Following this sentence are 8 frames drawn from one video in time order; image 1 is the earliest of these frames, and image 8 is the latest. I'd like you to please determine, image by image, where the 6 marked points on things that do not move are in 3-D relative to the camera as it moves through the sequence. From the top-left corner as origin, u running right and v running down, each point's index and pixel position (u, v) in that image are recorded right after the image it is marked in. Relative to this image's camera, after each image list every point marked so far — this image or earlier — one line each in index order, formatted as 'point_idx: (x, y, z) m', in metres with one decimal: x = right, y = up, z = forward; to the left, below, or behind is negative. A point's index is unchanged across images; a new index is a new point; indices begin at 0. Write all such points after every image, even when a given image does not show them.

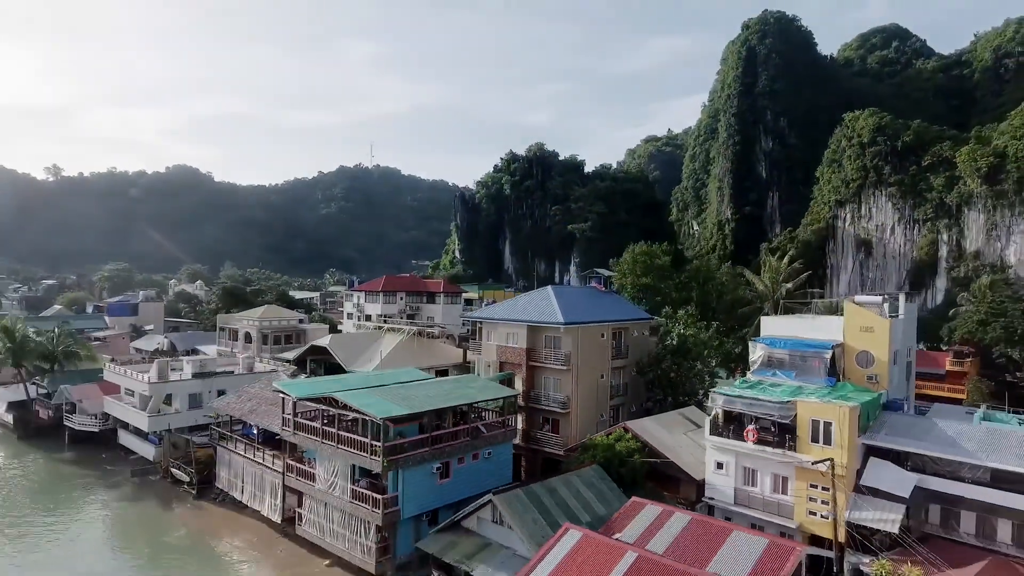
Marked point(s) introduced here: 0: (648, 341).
0: (+2.4, -1.1, +11.2) m
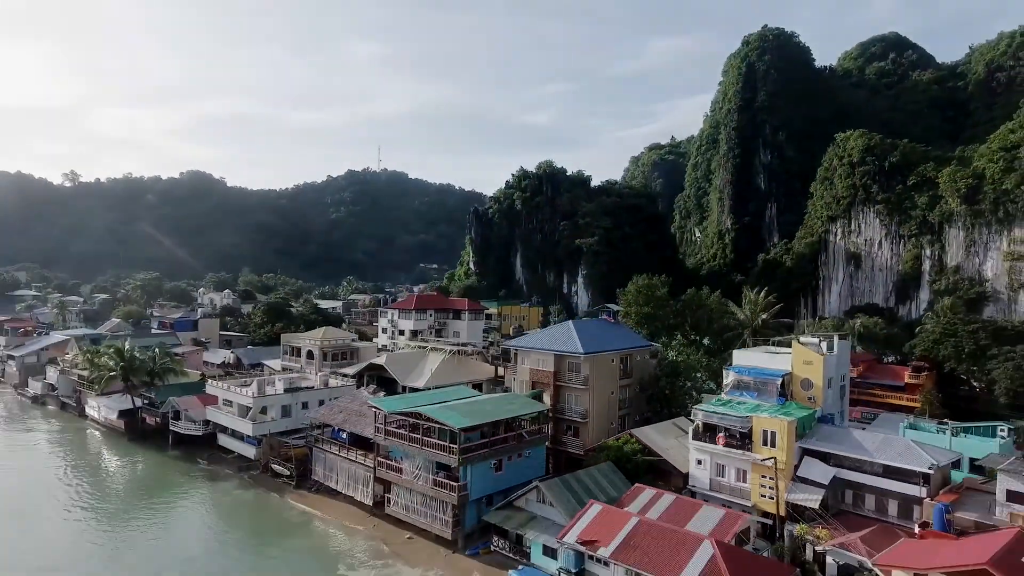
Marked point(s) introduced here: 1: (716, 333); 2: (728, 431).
0: (+2.9, -1.6, +13.5) m
1: (+5.1, -1.5, +16.8) m
2: (+3.0, -2.2, +9.5) m
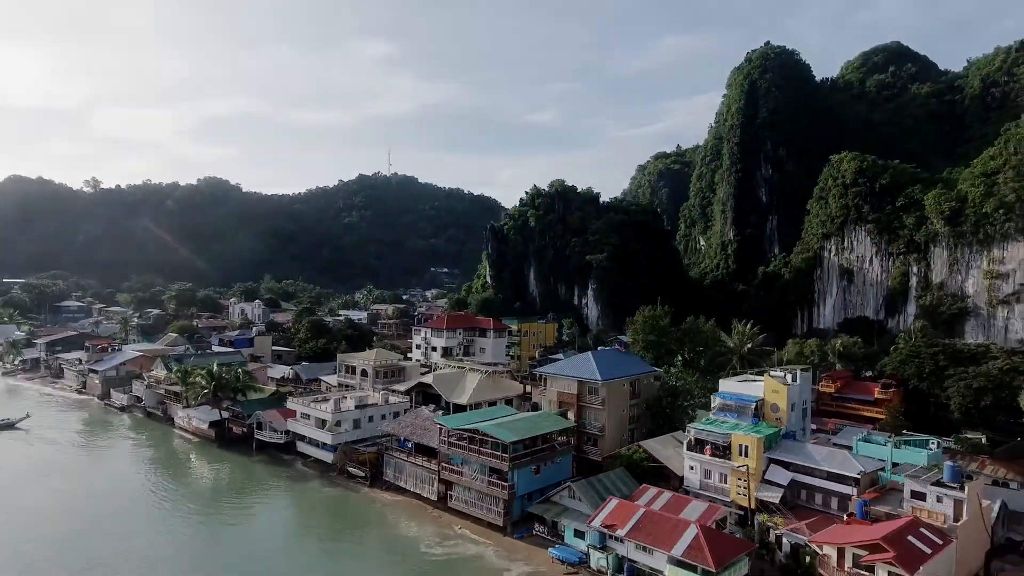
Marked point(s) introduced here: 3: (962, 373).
0: (+3.5, -2.4, +16.0) m
1: (+5.7, -2.3, +19.3) m
2: (+3.6, -3.0, +12.1) m
3: (+11.8, -2.3, +17.1) m
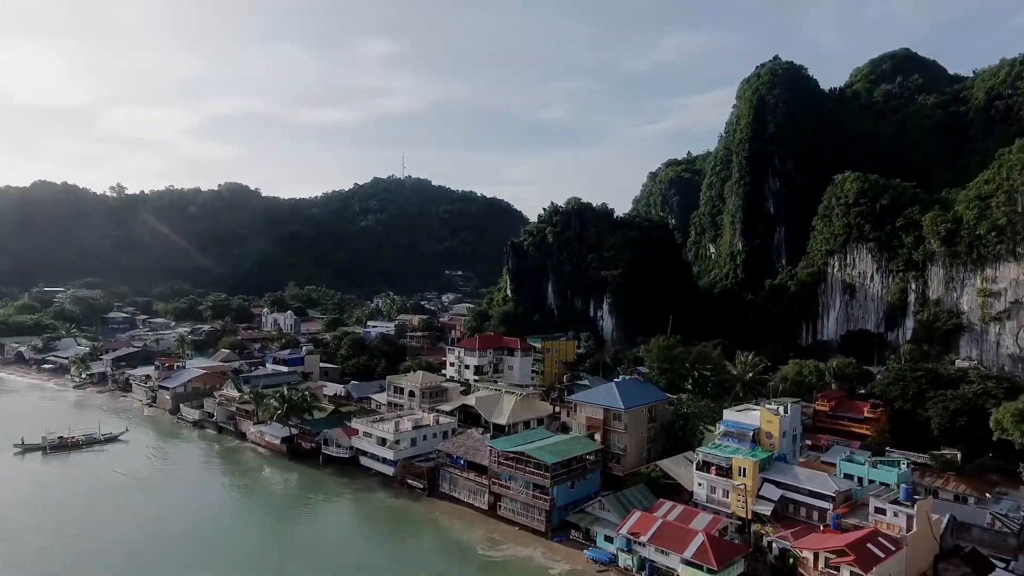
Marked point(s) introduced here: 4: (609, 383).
0: (+4.4, -3.4, +18.3) m
1: (+6.7, -3.2, +21.6) m
2: (+4.5, -3.9, +14.4) m
3: (+12.7, -3.2, +19.2) m
4: (+2.6, -2.7, +18.2) m
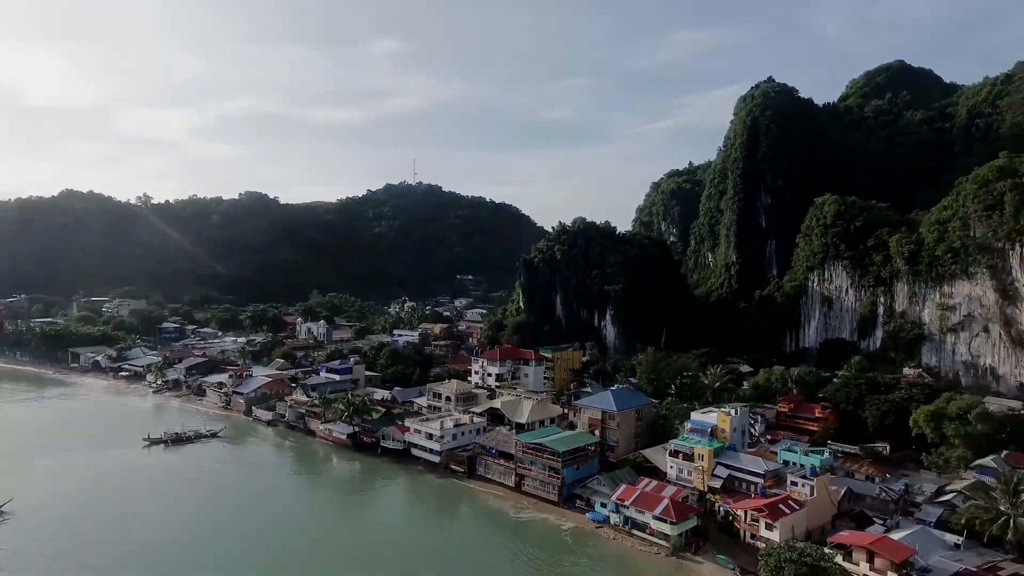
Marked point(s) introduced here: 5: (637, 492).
0: (+5.0, -4.3, +23.0) m
1: (+7.3, -4.1, +26.2) m
2: (+5.1, -4.9, +19.0) m
3: (+13.4, -4.1, +23.8) m
4: (+3.3, -3.6, +22.9) m
5: (+3.5, -5.7, +17.8) m
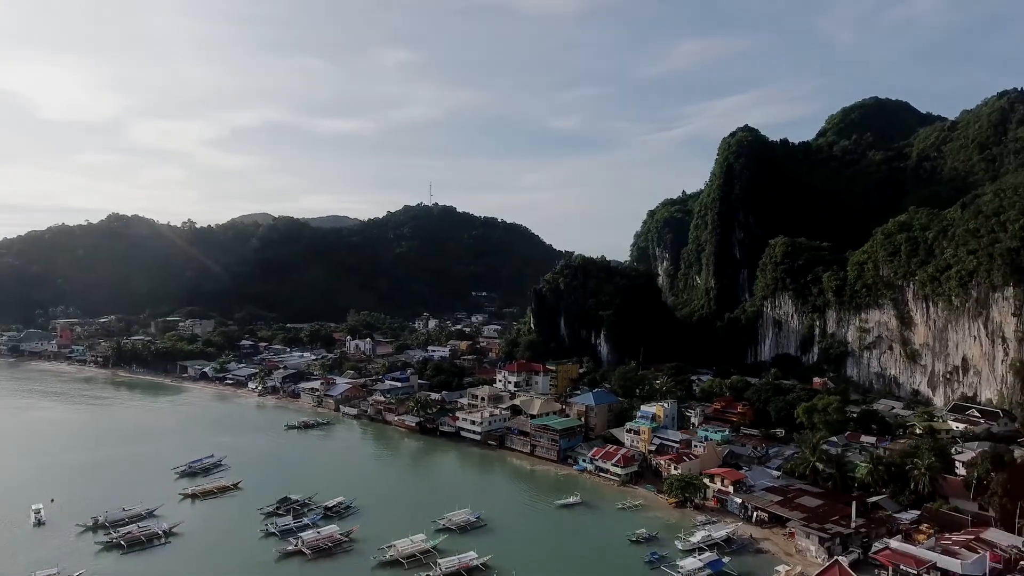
0: (+5.8, -6.2, +33.9) m
1: (+8.2, -6.0, +37.2) m
2: (+5.8, -6.7, +30.0) m
3: (+14.2, -6.0, +34.7) m
4: (+4.1, -5.5, +33.9) m
5: (+4.2, -7.5, +28.8) m
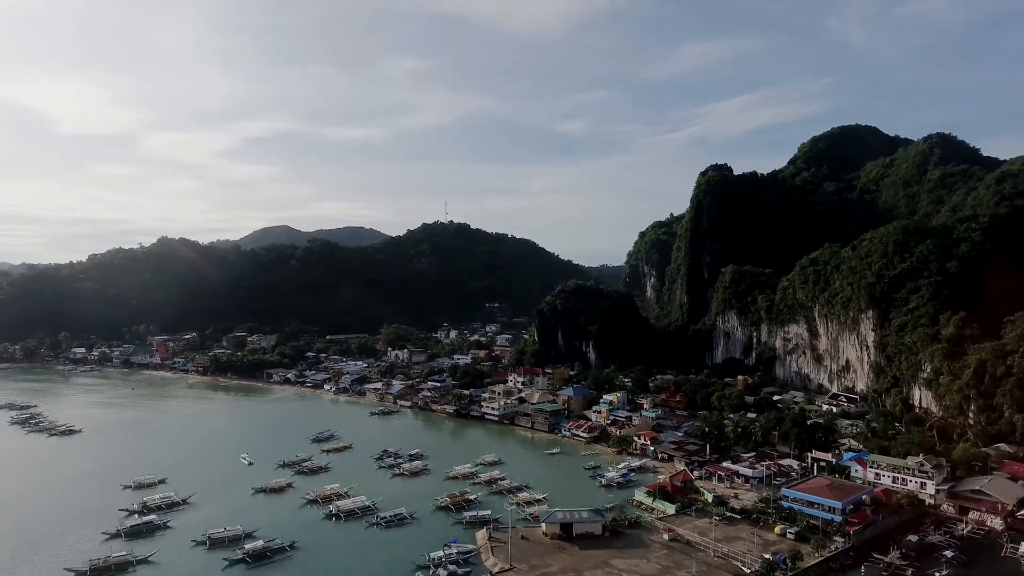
0: (+6.4, -8.3, +49.6) m
1: (+8.8, -8.2, +52.8) m
2: (+6.3, -8.8, +45.7) m
3: (+14.8, -8.0, +50.2) m
4: (+4.6, -7.6, +49.6) m
5: (+4.7, -9.6, +44.5) m
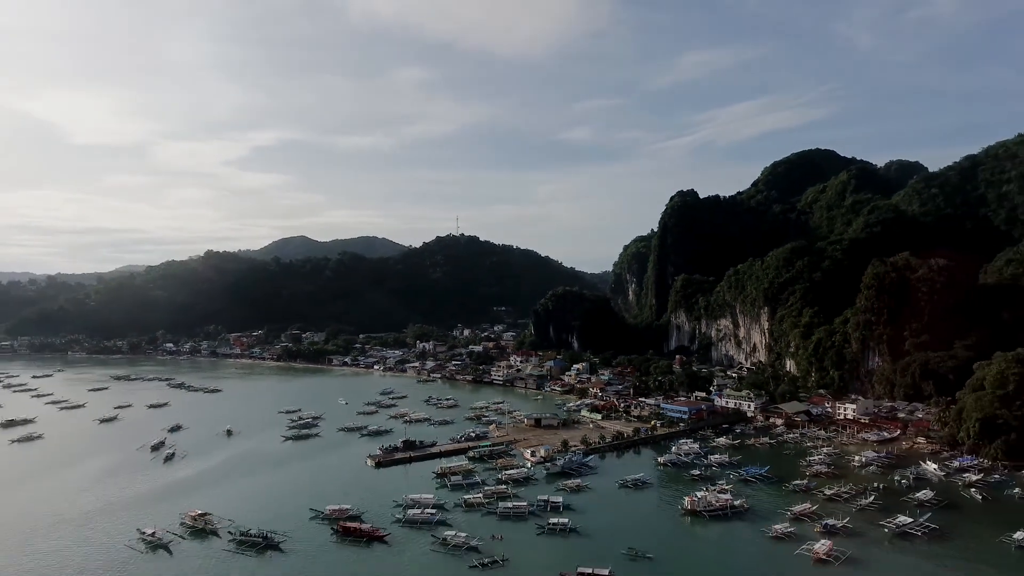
0: (+6.4, -8.8, +71.2) m
1: (+8.8, -8.7, +74.4) m
2: (+6.3, -9.3, +67.3) m
3: (+14.8, -8.4, +71.8) m
4: (+4.6, -8.1, +71.3) m
5: (+4.7, -10.1, +66.1) m
